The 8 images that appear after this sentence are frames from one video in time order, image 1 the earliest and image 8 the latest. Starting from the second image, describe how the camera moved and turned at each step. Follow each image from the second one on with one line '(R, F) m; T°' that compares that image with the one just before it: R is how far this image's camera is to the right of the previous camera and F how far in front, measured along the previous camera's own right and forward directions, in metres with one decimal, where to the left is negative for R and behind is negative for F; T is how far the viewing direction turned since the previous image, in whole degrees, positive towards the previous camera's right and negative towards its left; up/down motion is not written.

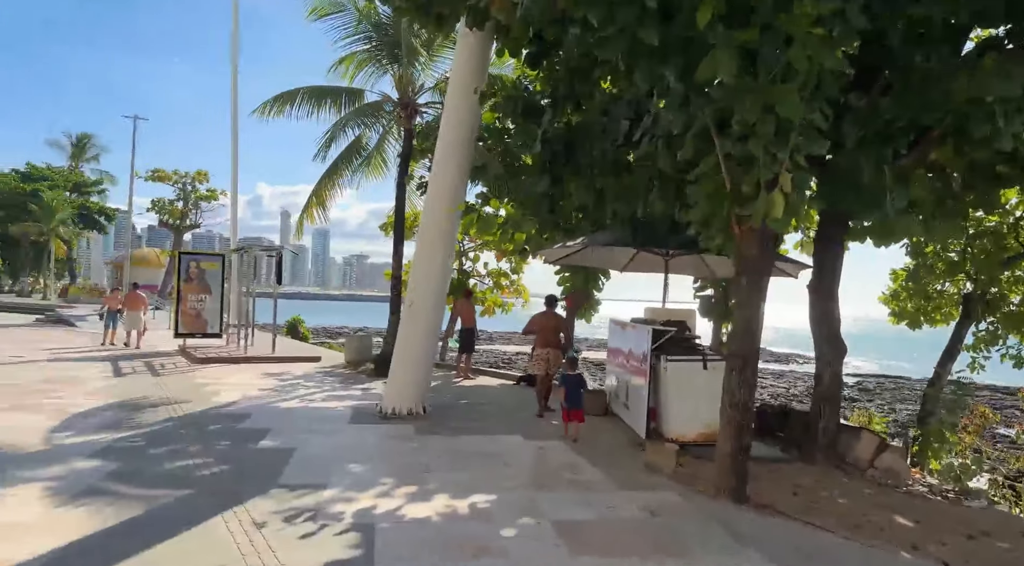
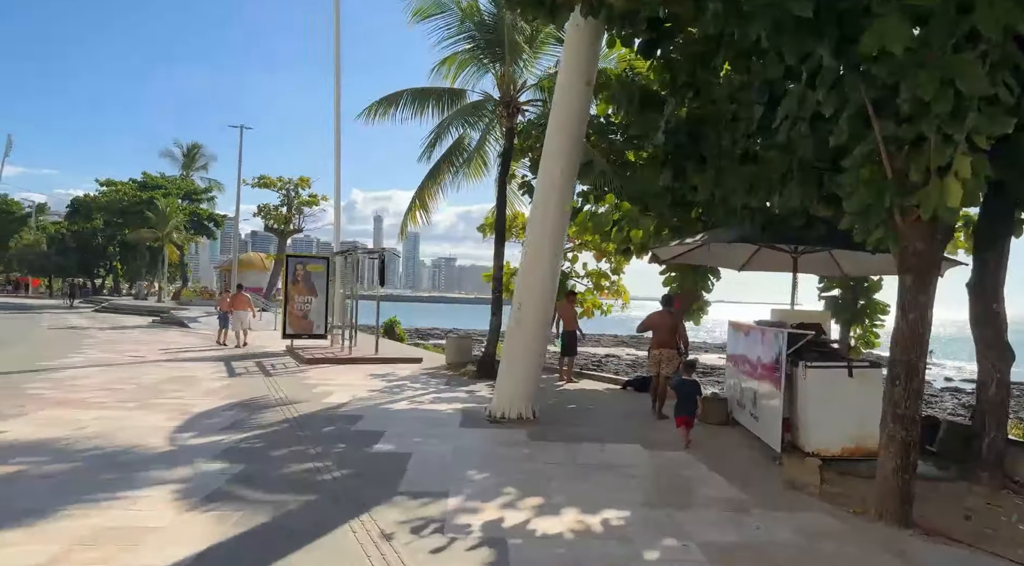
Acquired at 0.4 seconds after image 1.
(-0.3, +0.3) m; -7°
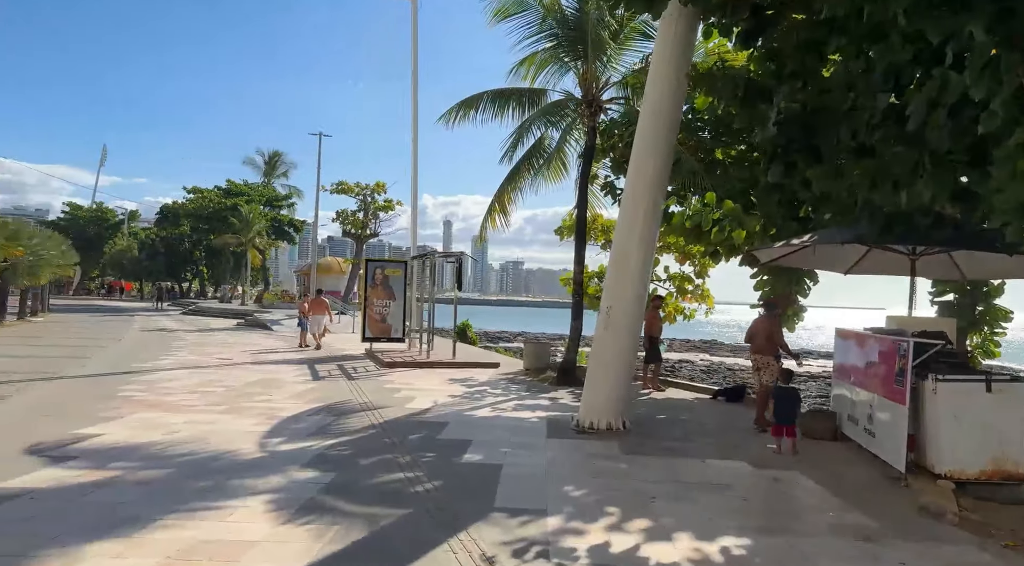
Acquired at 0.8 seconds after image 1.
(-0.3, +0.3) m; -5°
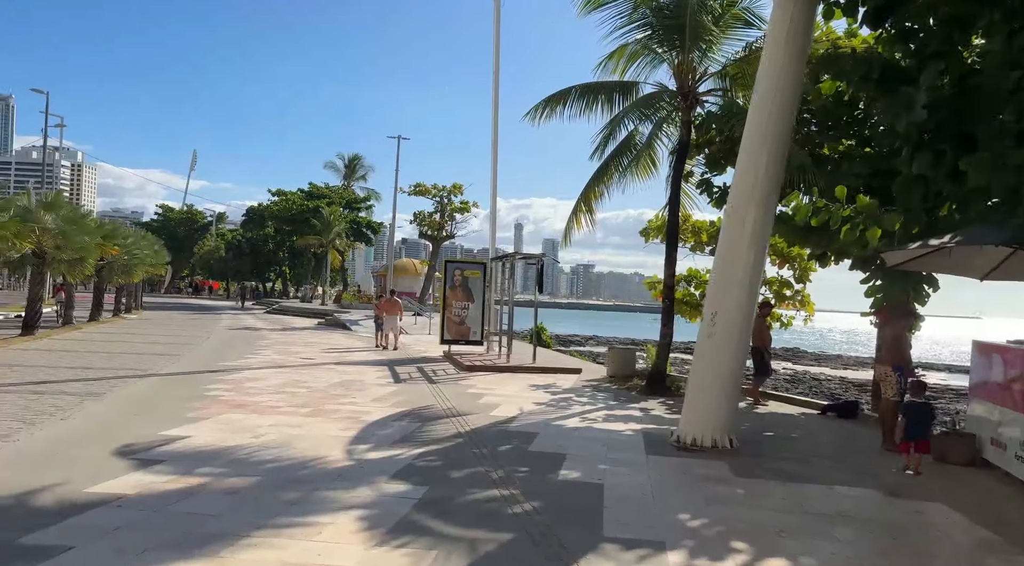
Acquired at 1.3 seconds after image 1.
(-0.3, +0.5) m; -6°
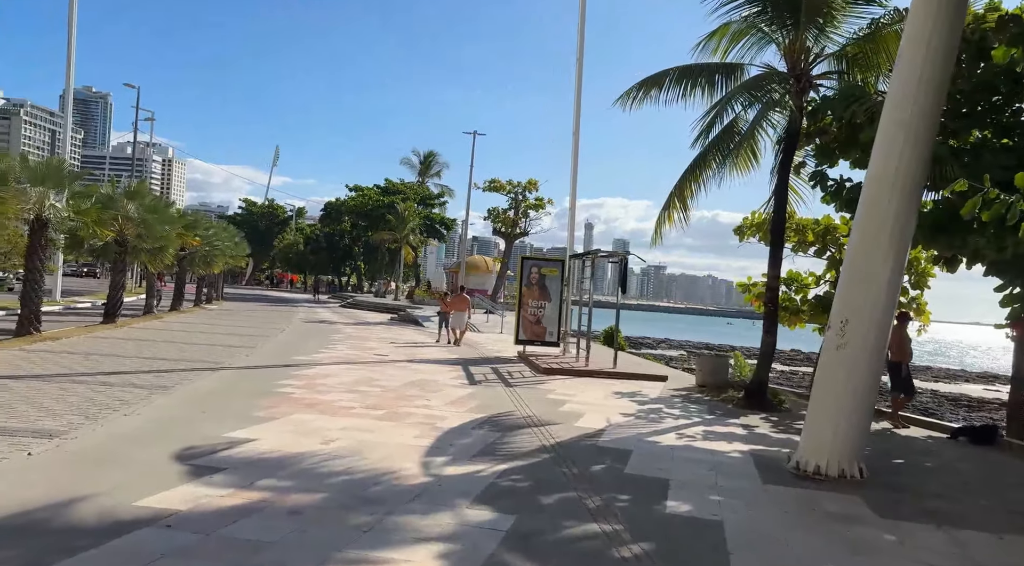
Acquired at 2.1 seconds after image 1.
(-0.3, +0.8) m; -6°
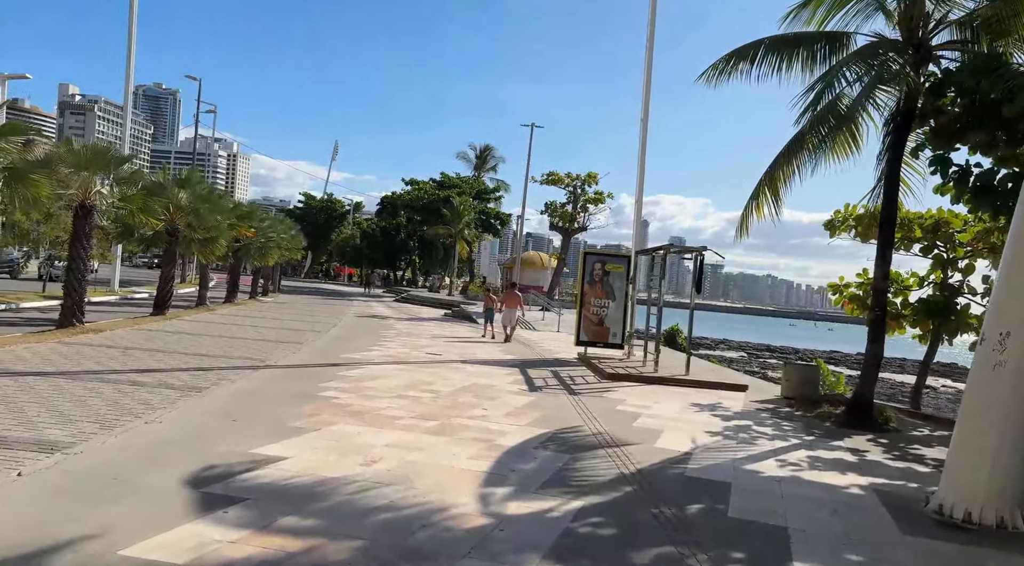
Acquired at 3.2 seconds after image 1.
(-0.2, +1.1) m; -4°
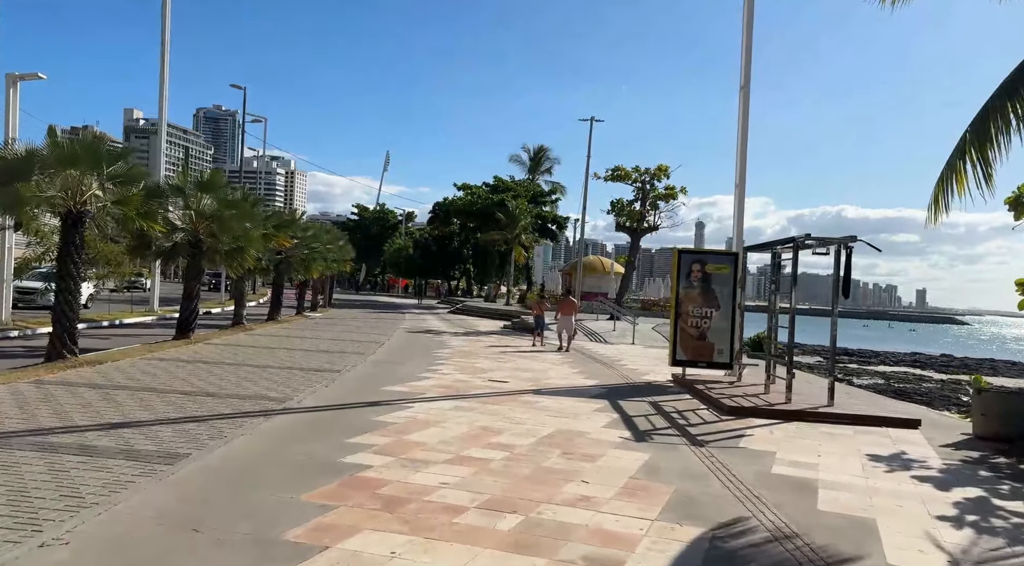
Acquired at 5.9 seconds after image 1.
(-0.5, +2.9) m; -4°
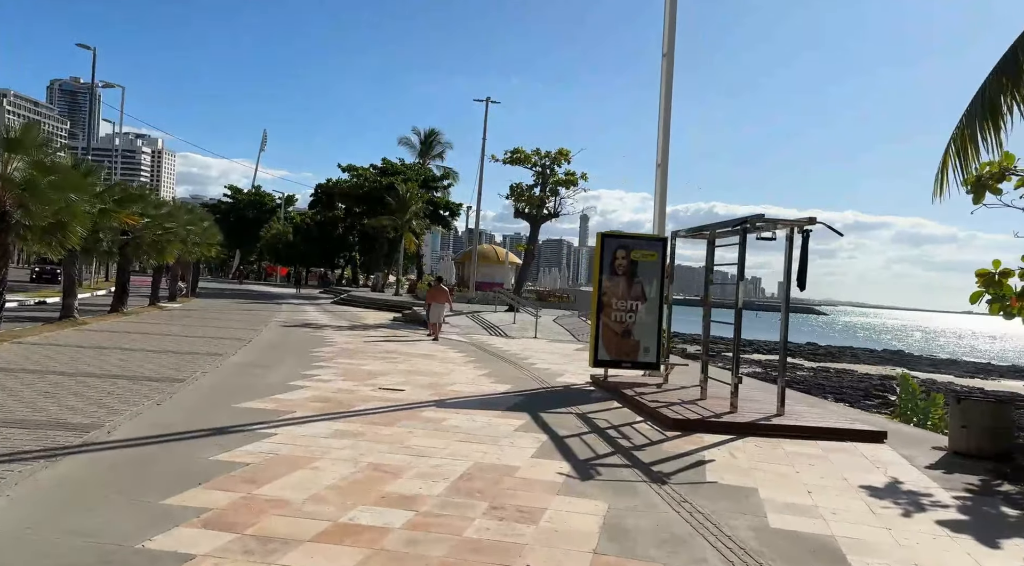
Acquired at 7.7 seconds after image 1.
(-0.1, +2.1) m; +9°
